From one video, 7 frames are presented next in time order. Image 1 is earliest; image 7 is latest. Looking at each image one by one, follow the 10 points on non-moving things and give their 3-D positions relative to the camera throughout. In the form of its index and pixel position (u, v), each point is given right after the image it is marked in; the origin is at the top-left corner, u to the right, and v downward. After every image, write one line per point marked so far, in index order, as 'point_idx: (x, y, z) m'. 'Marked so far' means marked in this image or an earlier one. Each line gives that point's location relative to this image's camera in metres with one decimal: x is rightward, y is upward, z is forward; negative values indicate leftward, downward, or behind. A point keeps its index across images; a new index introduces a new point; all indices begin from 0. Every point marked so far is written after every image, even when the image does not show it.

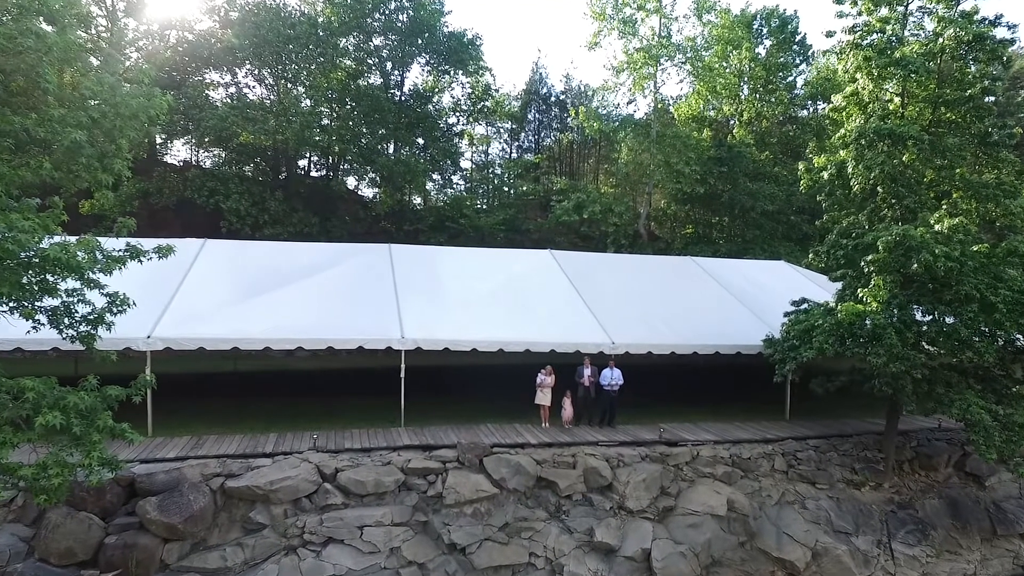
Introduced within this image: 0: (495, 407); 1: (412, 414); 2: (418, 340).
0: (-0.3, -2.7, +13.3) m
1: (-2.0, -2.7, +12.4) m
2: (-1.8, -1.0, +11.6) m
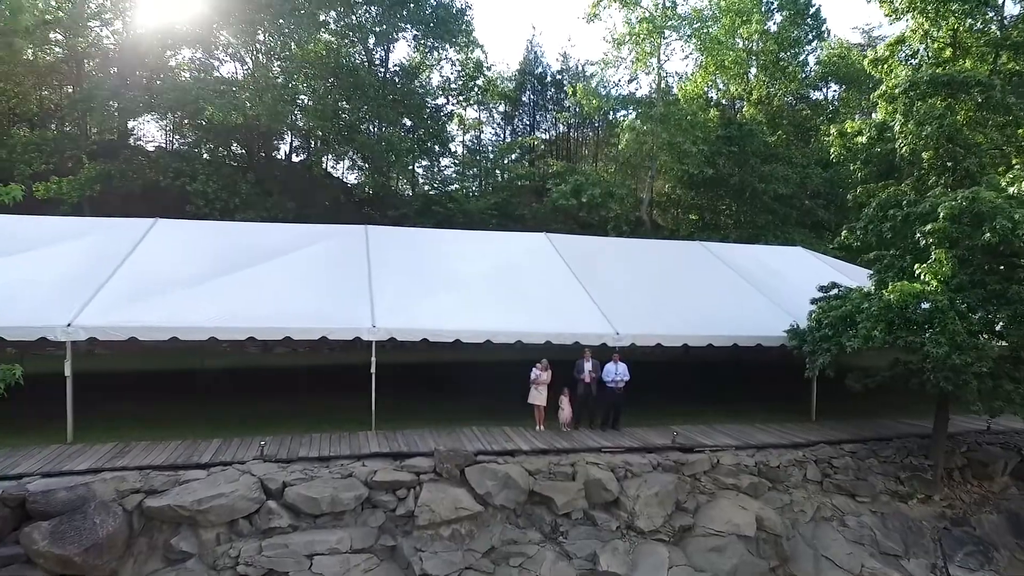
0: (-0.5, -2.4, +11.7) m
1: (-2.2, -2.4, +10.8) m
2: (-2.0, -0.7, +10.0) m
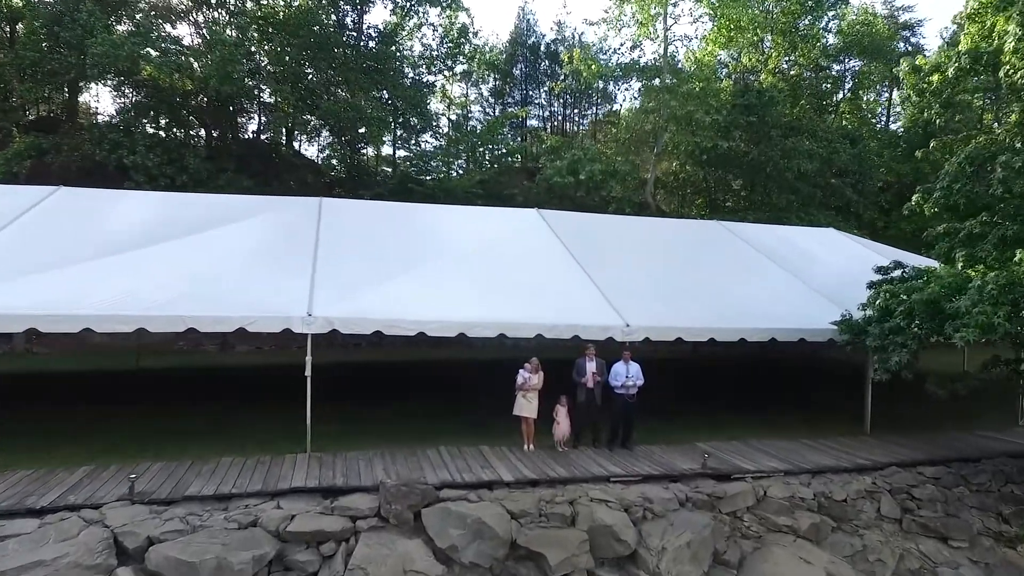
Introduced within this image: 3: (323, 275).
0: (-0.8, -2.1, +9.4) m
1: (-2.5, -2.1, +8.4) m
2: (-2.3, -0.4, +7.6) m
3: (-2.8, +0.2, +8.7) m
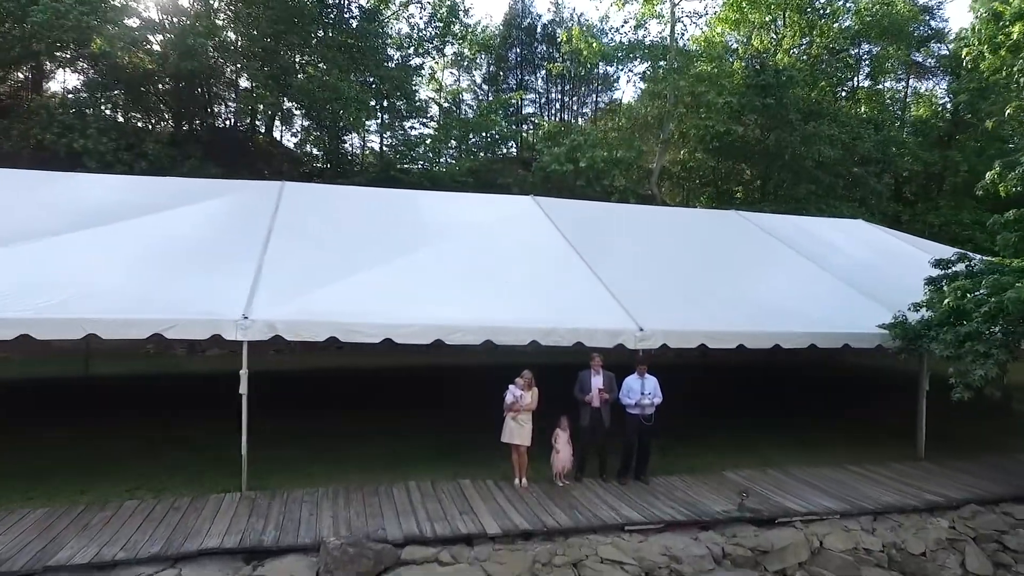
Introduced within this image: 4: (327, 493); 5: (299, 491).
0: (-0.9, -2.1, +7.8) m
1: (-2.6, -2.0, +6.9) m
2: (-2.4, -0.4, +6.1) m
3: (-2.9, +0.2, +7.2) m
4: (-1.8, -2.0, +5.8) m
5: (-2.1, -2.0, +5.9) m
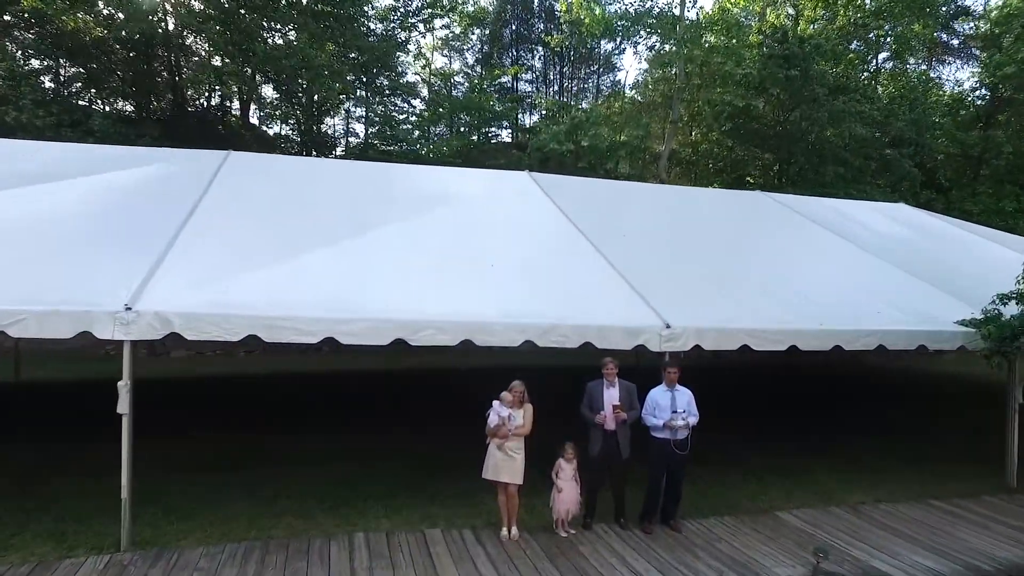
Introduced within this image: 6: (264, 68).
0: (-1.0, -1.9, +6.2) m
1: (-2.7, -1.9, +5.2) m
2: (-2.5, -0.2, +4.4) m
3: (-3.0, +0.4, +5.5) m
4: (-1.9, -1.9, +4.2) m
5: (-2.3, -1.9, +4.2) m
6: (-5.9, +5.3, +14.4) m
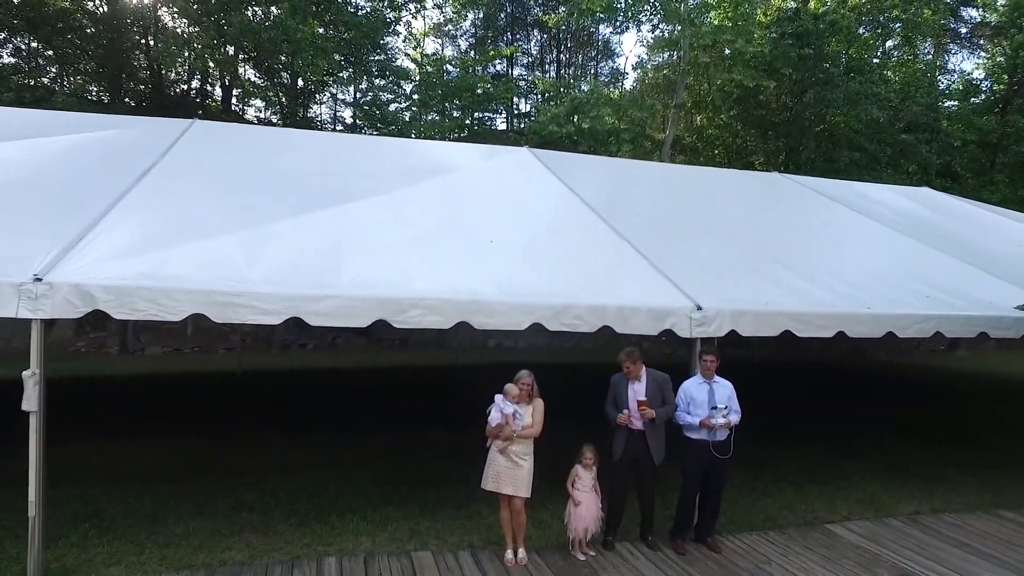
0: (-1.0, -1.7, +5.3) m
1: (-2.7, -1.7, +4.4) m
2: (-2.5, 0.0, +3.6) m
3: (-3.0, +0.6, +4.6) m
4: (-1.9, -1.7, +3.3) m
5: (-2.2, -1.7, +3.3) m
6: (-6.0, +5.4, +13.5) m
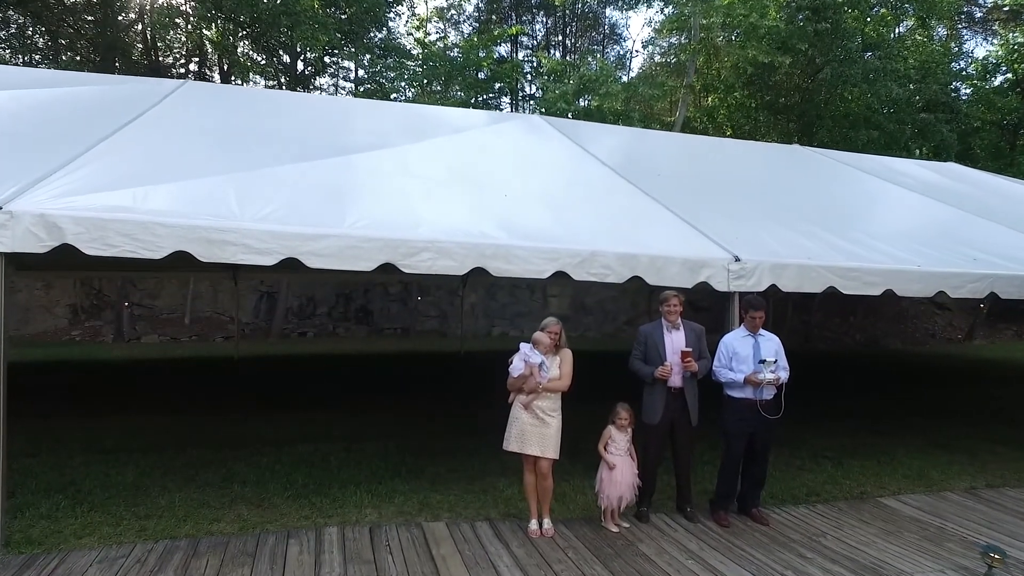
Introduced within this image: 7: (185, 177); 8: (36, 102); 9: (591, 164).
0: (-0.9, -1.4, +4.9) m
1: (-2.6, -1.3, +3.9) m
2: (-2.3, +0.4, +3.1) m
3: (-2.9, +0.9, +4.2) m
4: (-1.8, -1.3, +2.9) m
5: (-2.1, -1.3, +2.9) m
6: (-5.9, +5.8, +13.0) m
7: (-2.2, +0.7, +4.0) m
8: (-4.4, +1.7, +5.5) m
9: (+0.8, +1.3, +6.1) m
